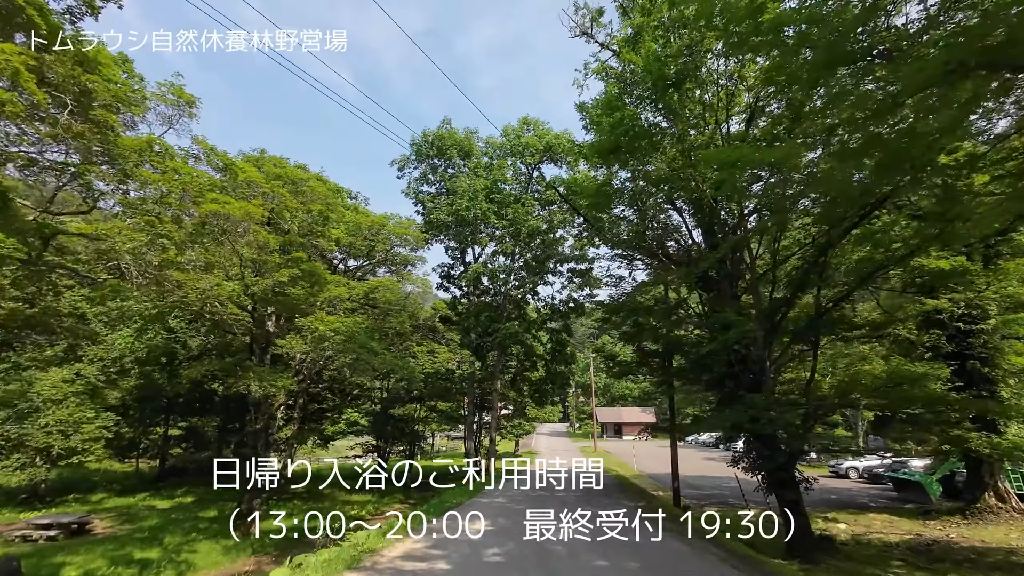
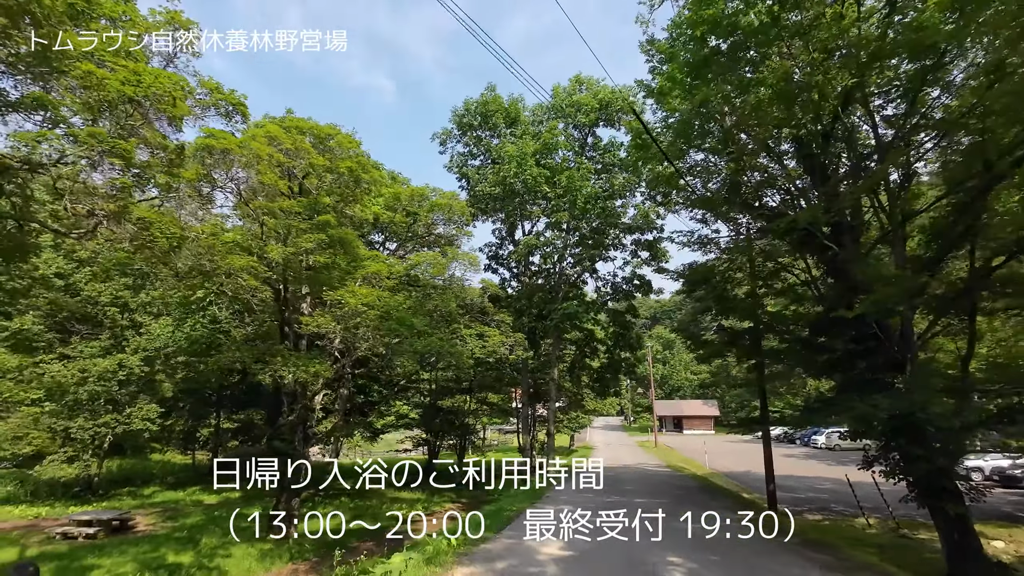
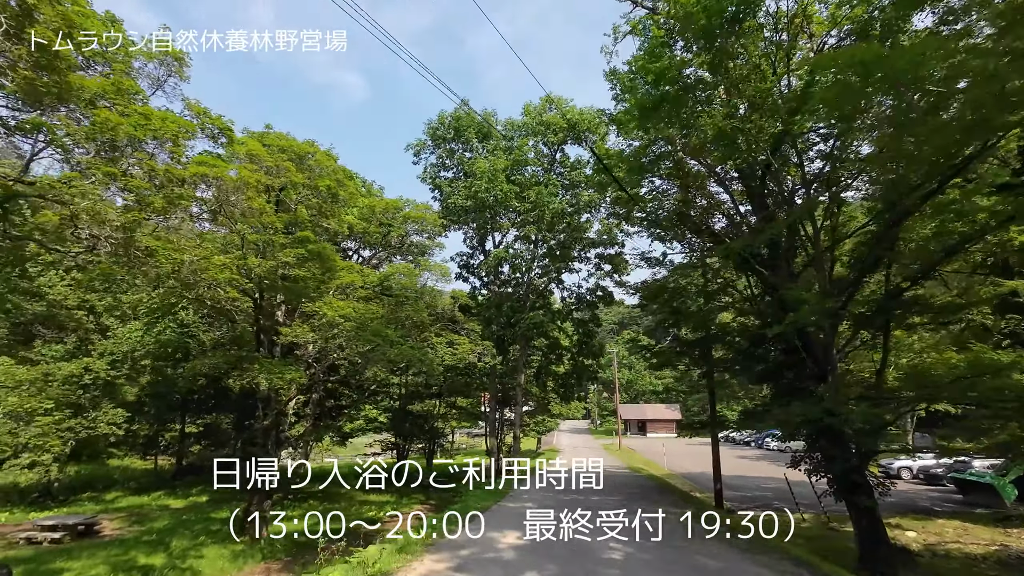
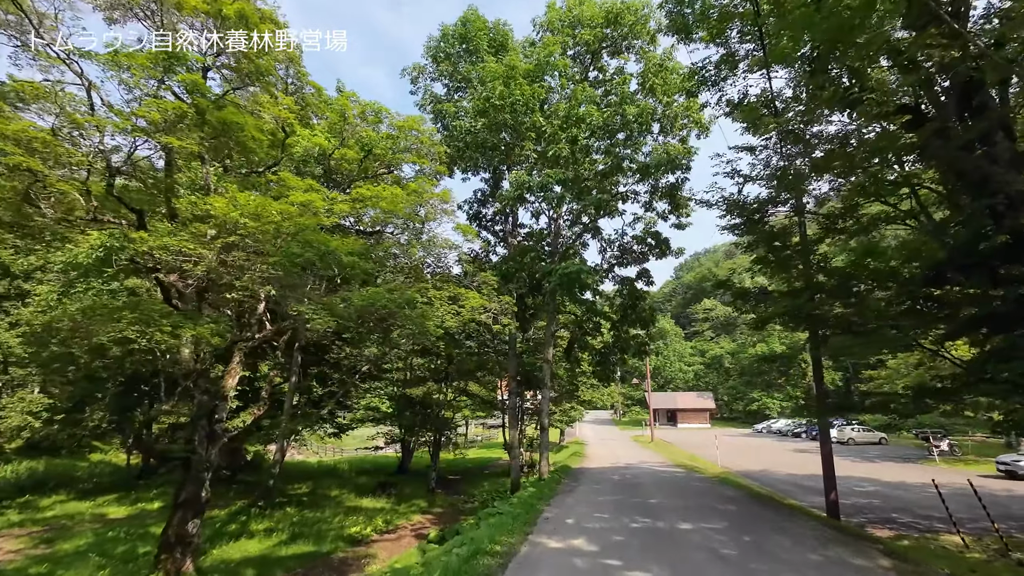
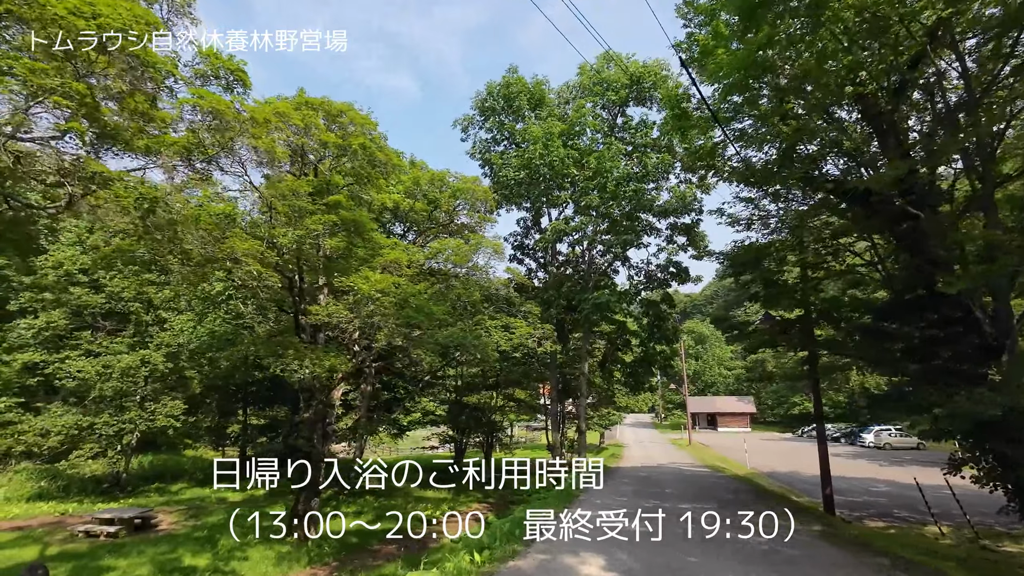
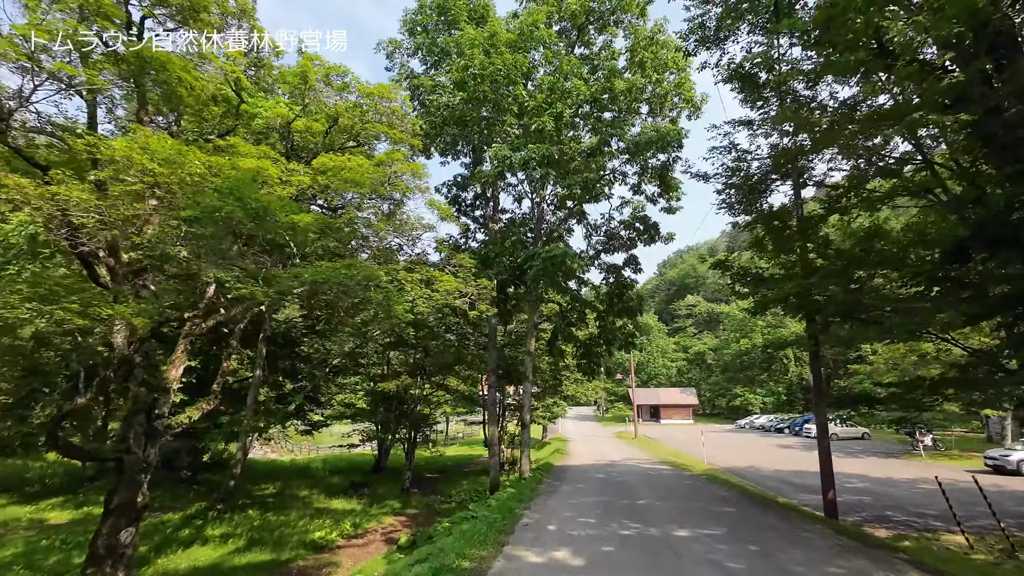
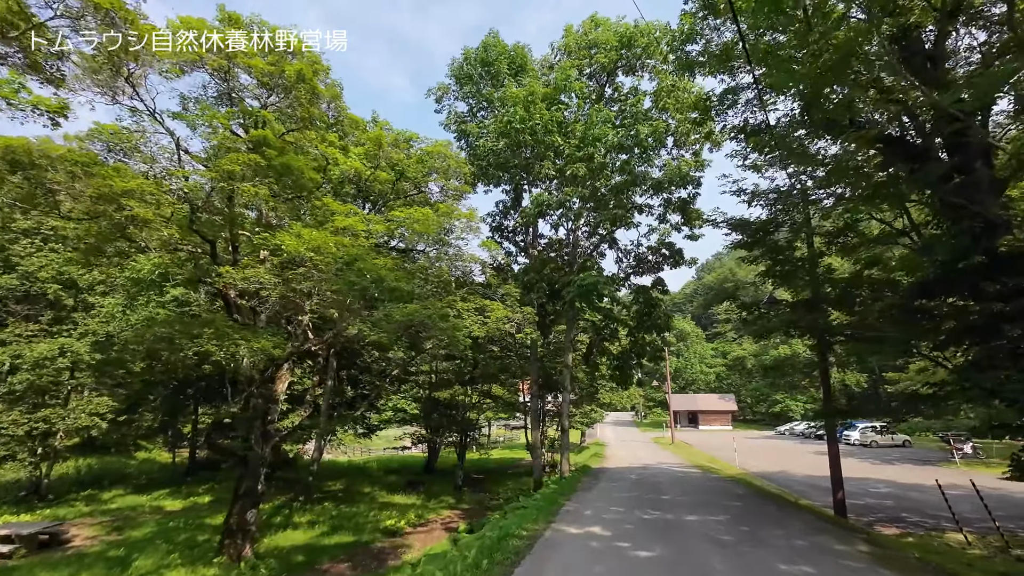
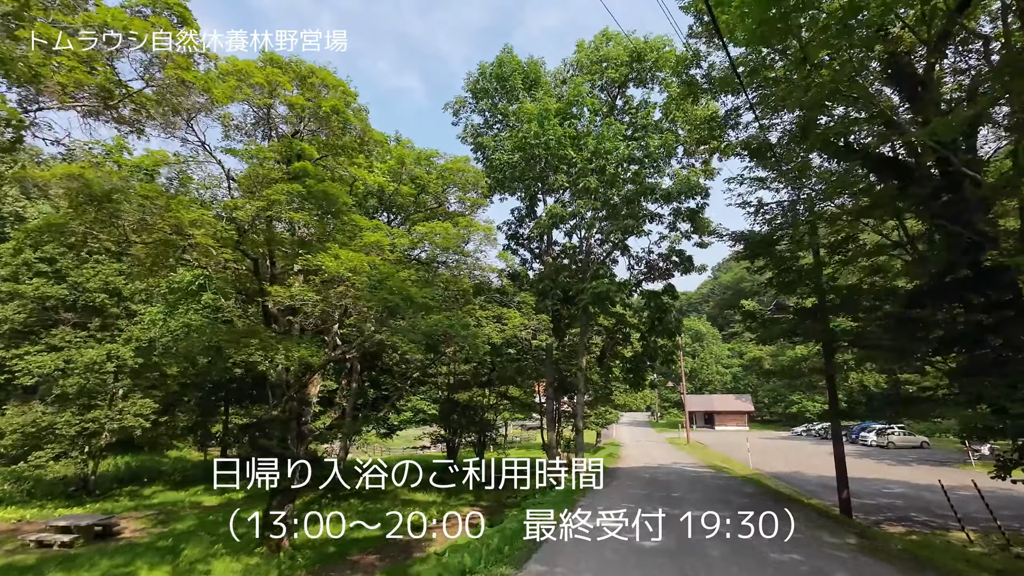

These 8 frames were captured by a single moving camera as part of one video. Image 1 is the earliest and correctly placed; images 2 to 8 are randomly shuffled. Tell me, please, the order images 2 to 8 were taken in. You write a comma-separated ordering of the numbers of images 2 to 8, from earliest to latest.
3, 2, 5, 8, 7, 4, 6
